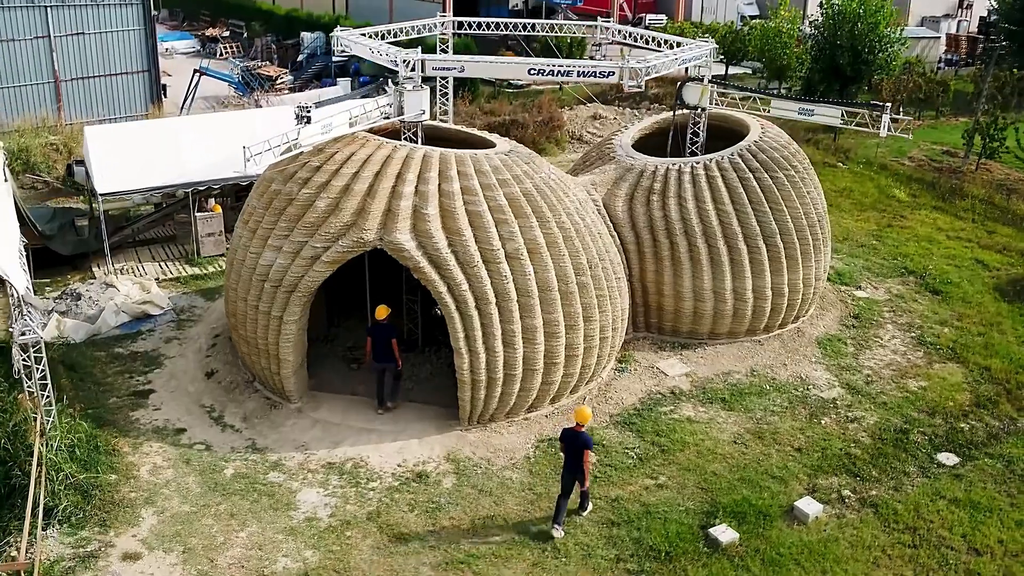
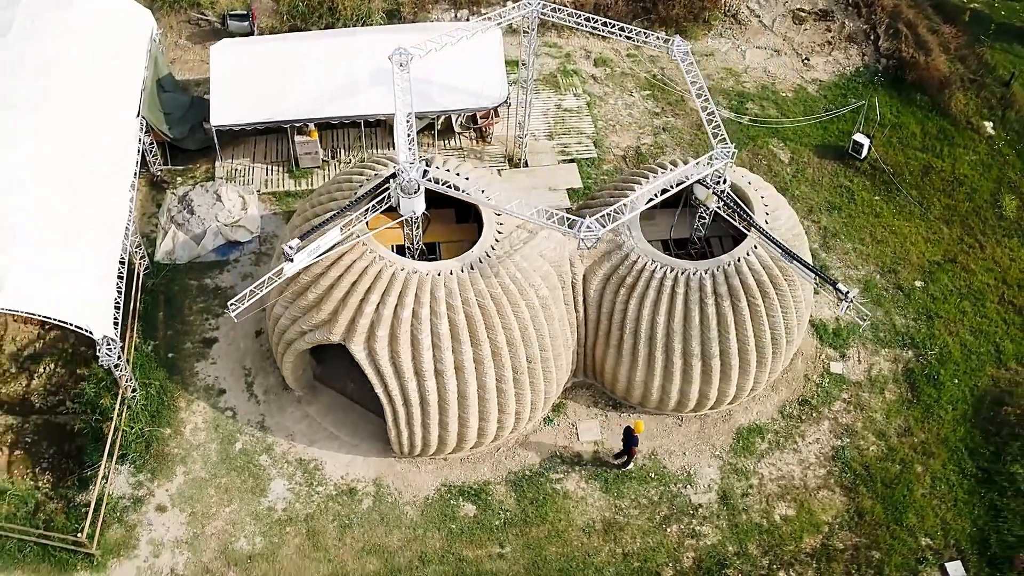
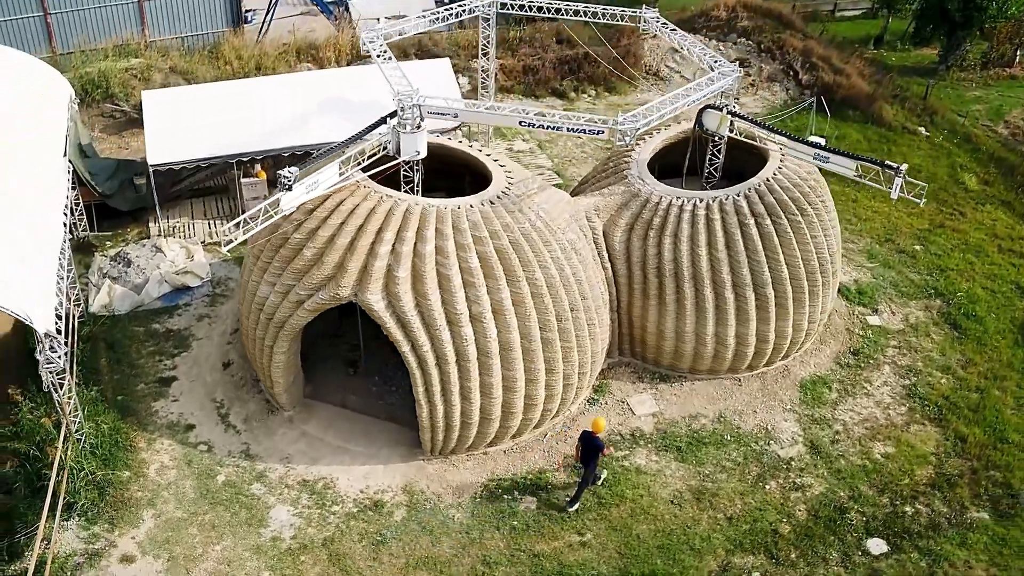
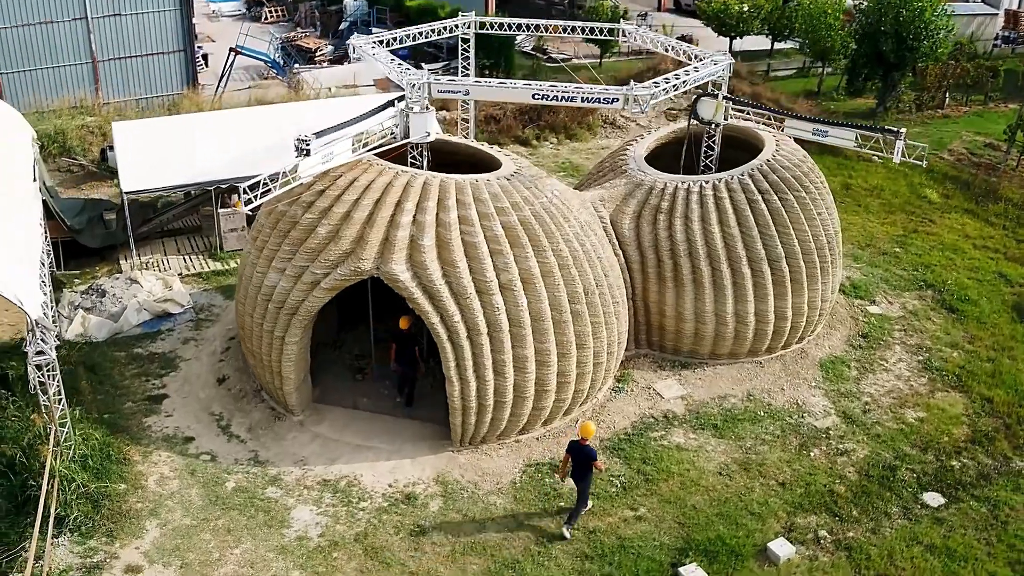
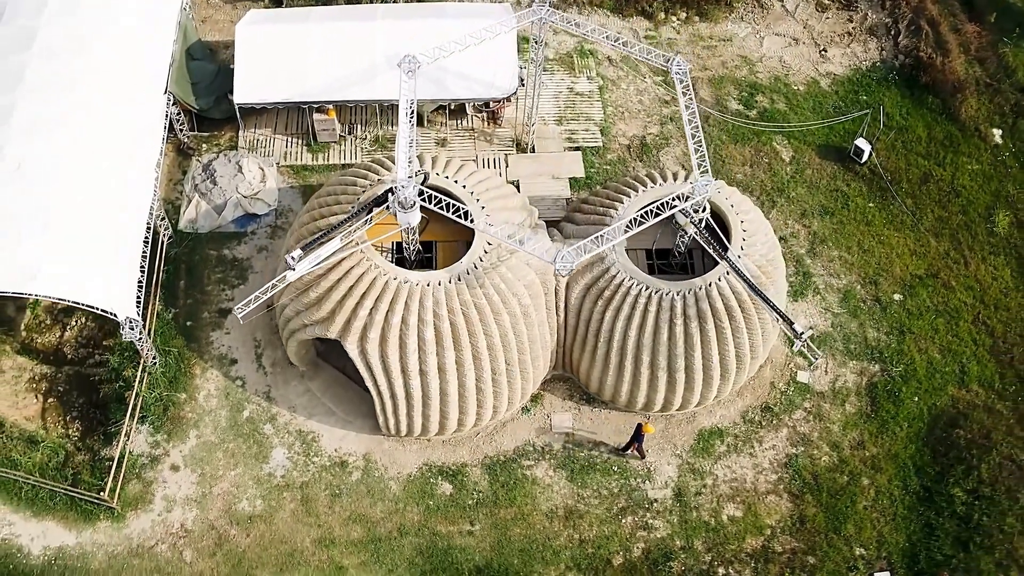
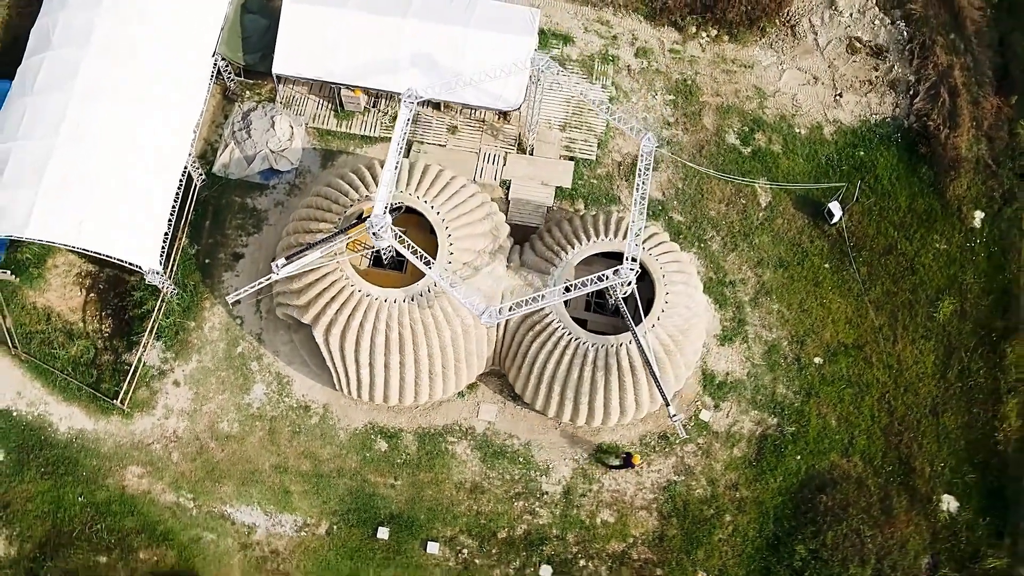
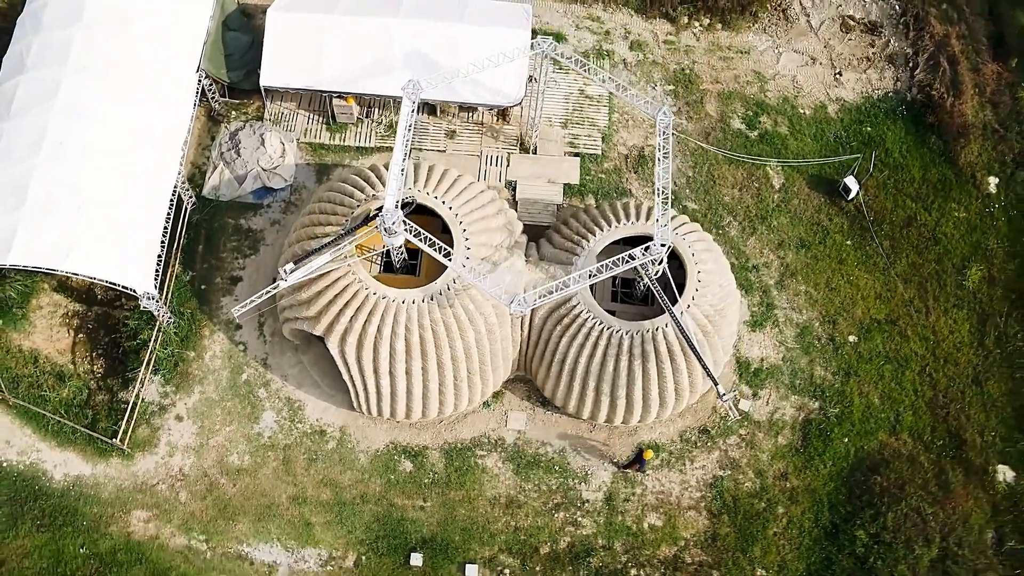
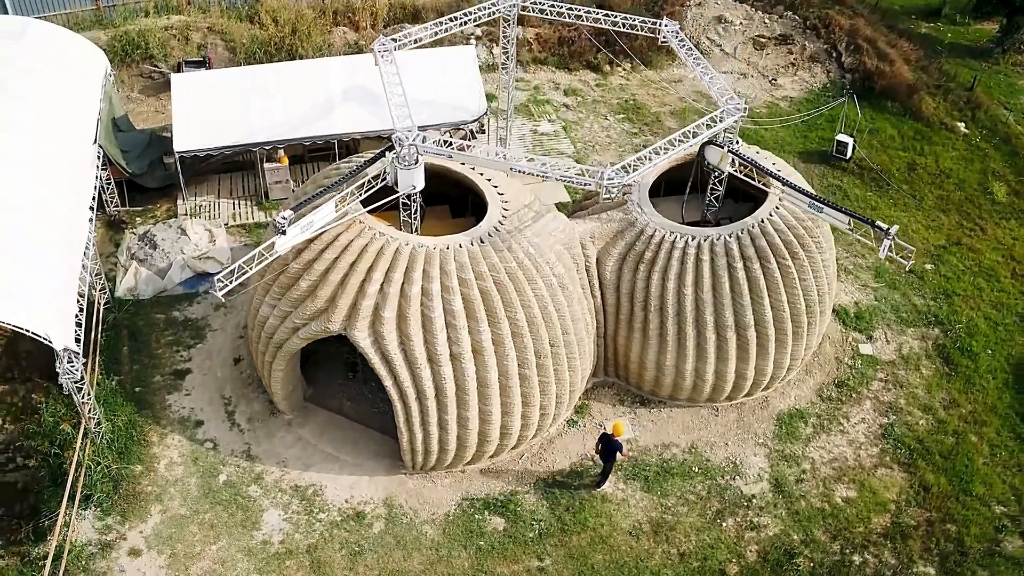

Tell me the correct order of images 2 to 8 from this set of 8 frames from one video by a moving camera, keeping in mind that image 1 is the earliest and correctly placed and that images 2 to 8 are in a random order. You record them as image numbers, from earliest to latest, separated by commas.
4, 3, 8, 2, 5, 7, 6
